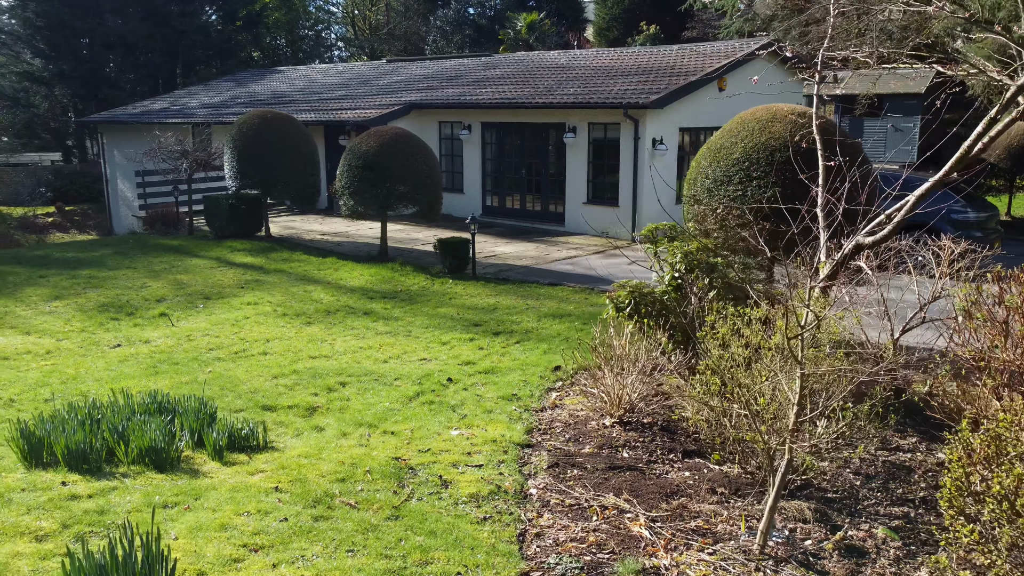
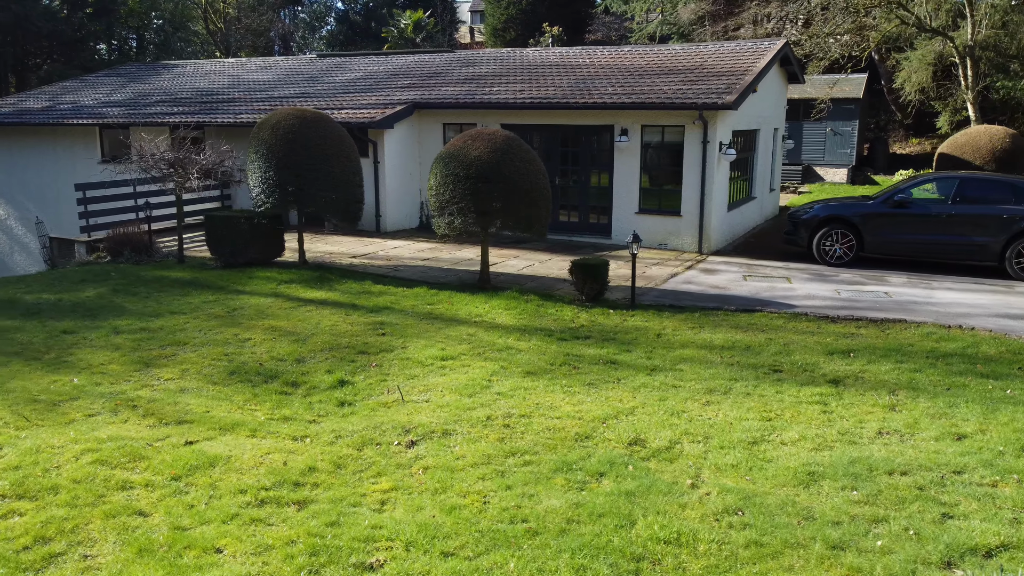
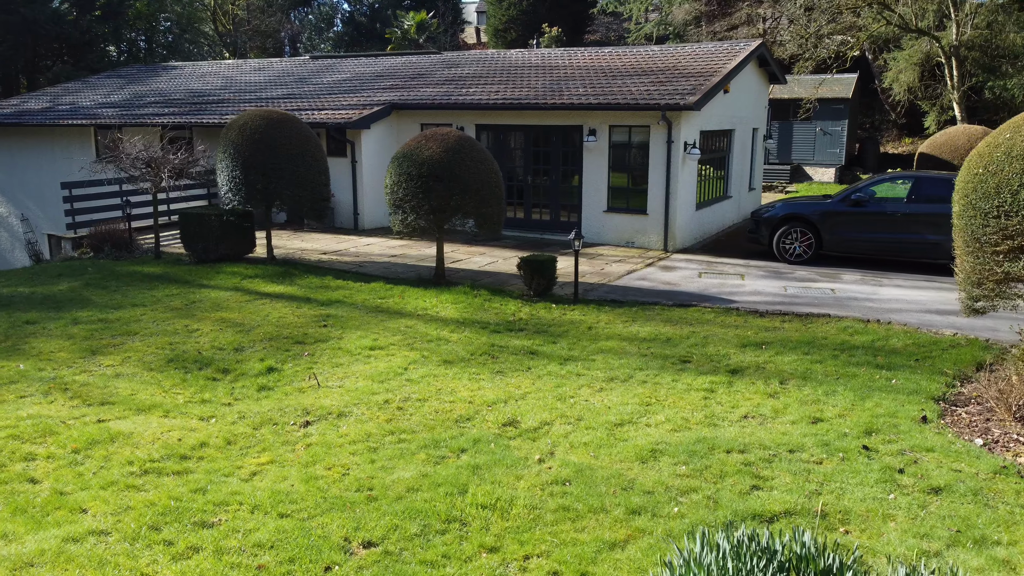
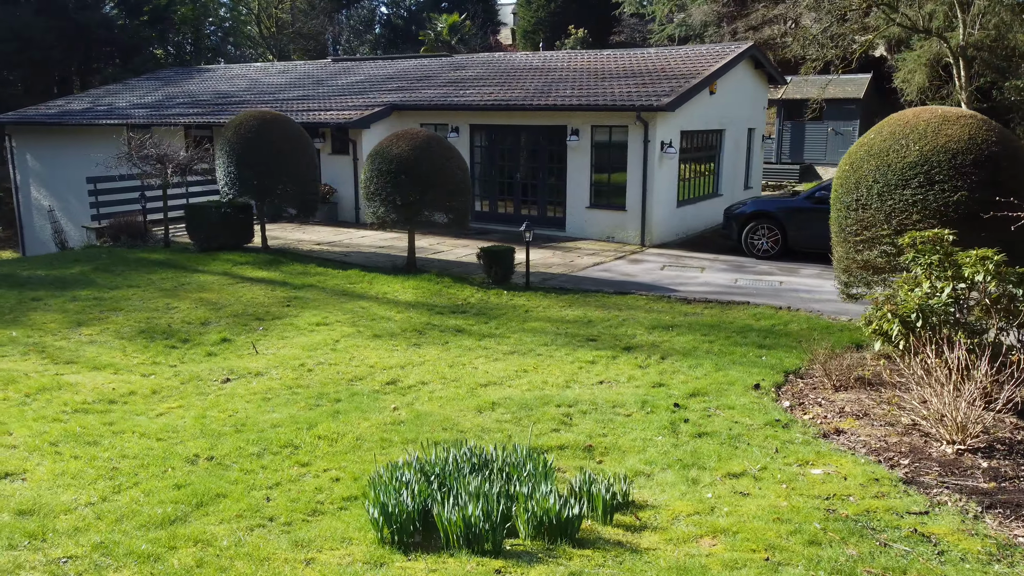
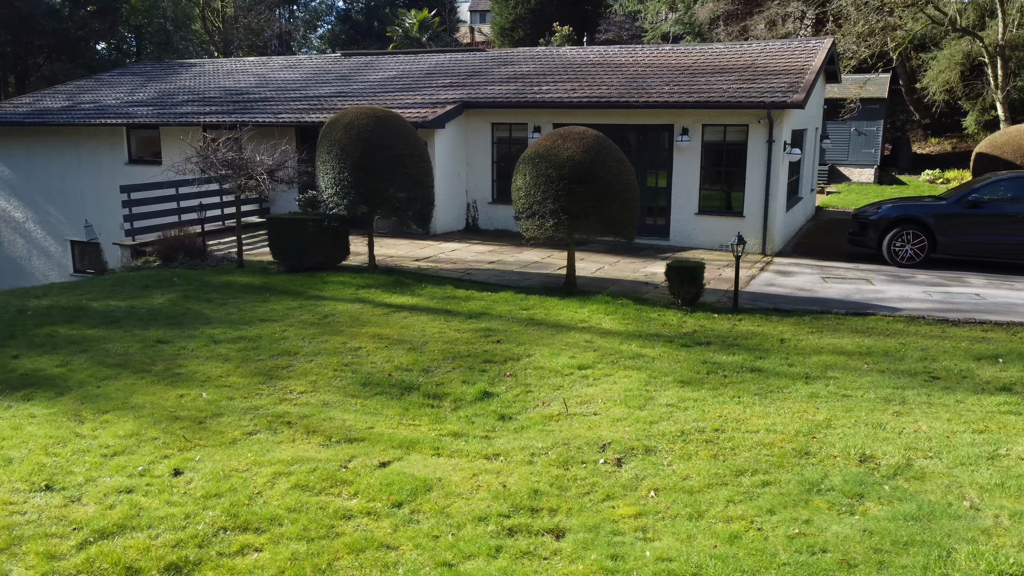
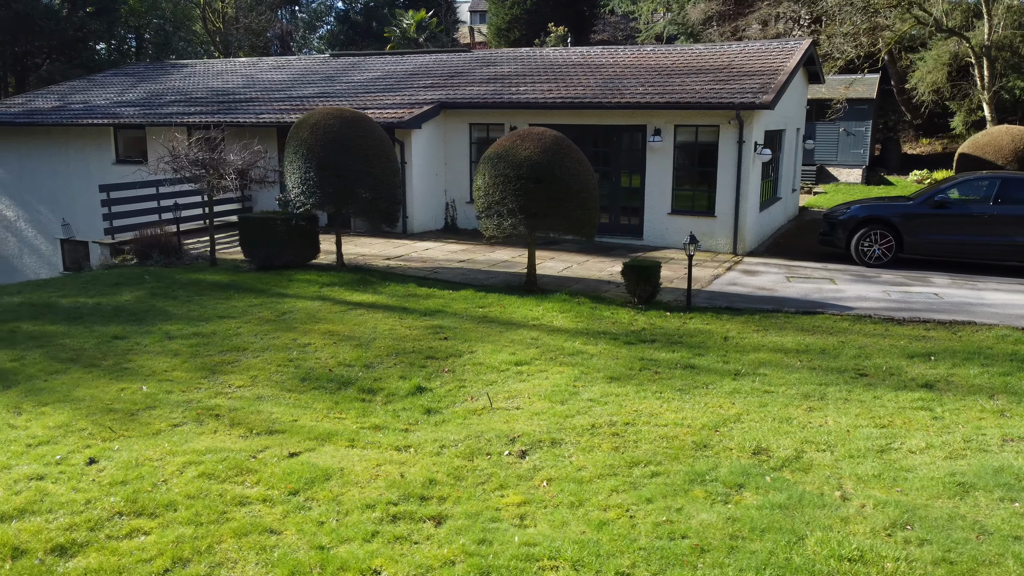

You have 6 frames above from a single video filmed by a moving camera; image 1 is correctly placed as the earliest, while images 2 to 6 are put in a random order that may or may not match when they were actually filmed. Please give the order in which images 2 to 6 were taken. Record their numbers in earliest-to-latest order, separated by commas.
4, 3, 2, 6, 5
